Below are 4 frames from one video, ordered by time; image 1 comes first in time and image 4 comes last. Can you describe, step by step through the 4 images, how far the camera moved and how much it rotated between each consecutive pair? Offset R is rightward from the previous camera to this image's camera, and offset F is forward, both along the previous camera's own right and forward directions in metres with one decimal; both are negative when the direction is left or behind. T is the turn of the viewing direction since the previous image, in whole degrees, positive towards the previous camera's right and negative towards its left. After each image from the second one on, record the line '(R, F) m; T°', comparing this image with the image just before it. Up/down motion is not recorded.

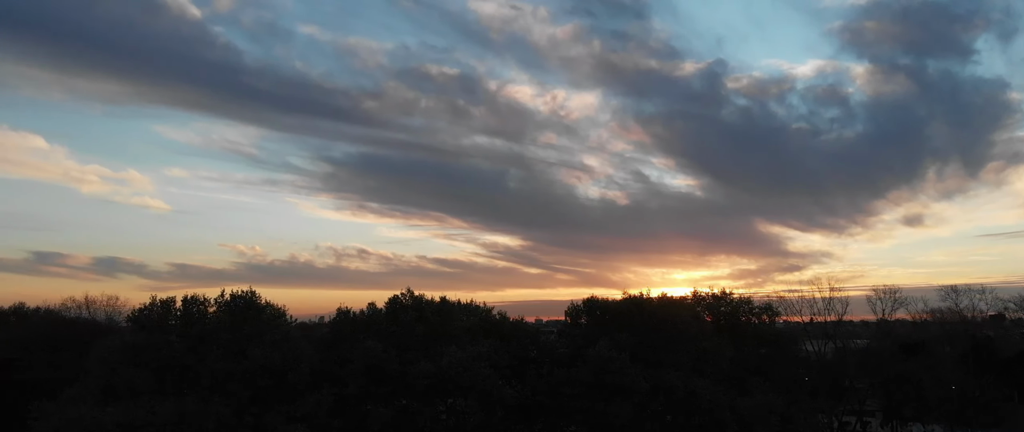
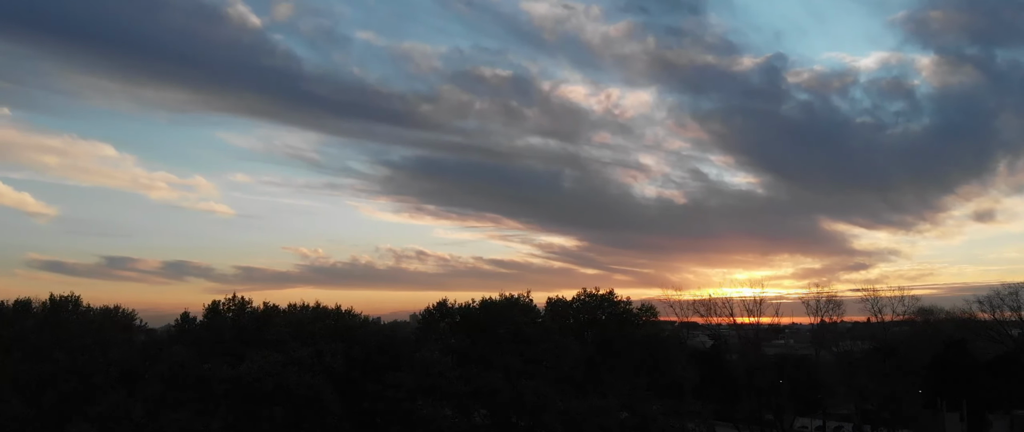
(+5.2, -2.7) m; -5°
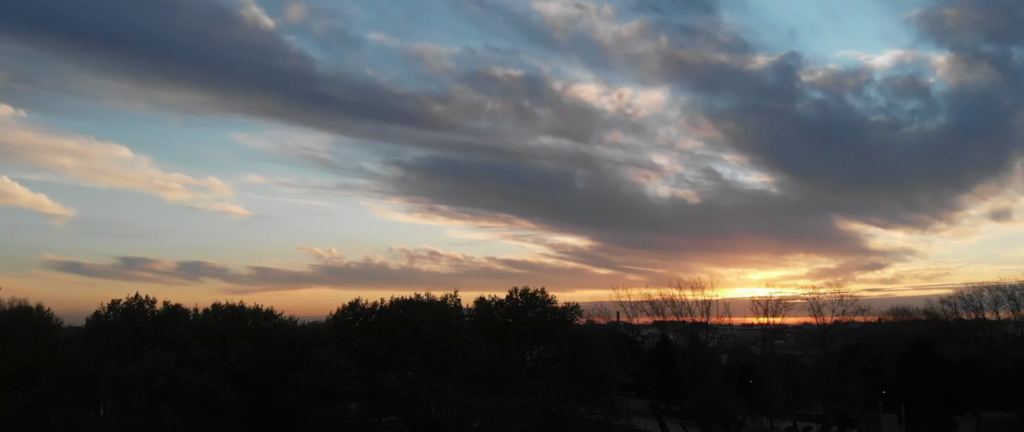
(+1.0, -2.0) m; -1°
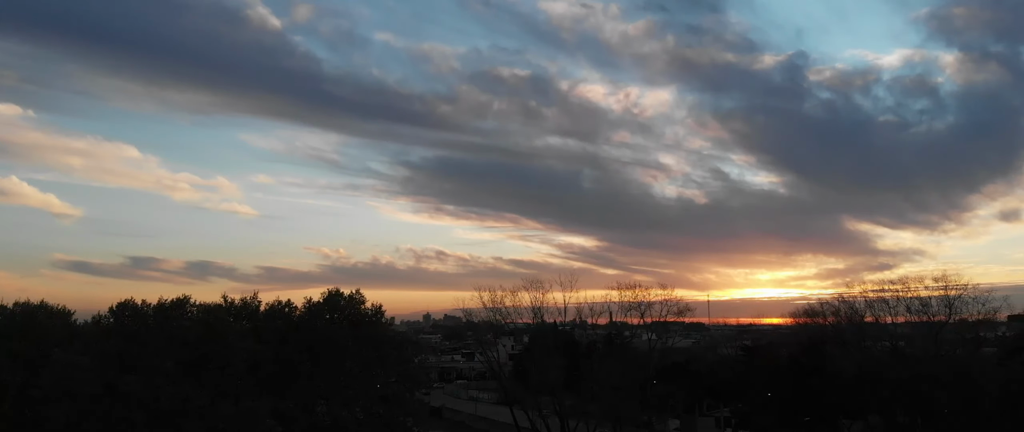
(-0.5, -2.7) m; -1°
